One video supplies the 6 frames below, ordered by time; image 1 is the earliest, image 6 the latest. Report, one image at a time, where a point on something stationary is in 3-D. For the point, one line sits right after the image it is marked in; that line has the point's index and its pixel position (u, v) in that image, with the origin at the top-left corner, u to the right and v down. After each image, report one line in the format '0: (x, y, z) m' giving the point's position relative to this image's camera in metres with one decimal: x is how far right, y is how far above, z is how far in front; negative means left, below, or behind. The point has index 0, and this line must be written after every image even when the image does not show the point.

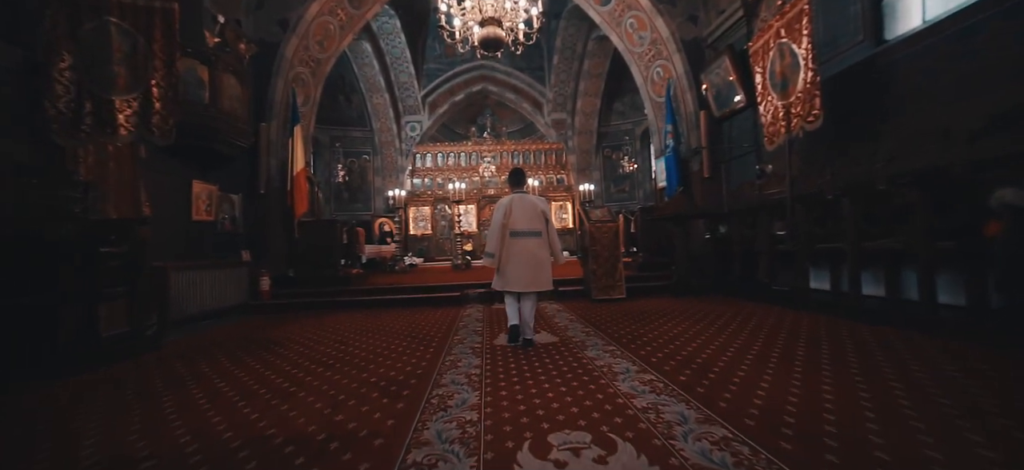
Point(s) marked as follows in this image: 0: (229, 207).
0: (-4.5, +0.4, +6.1) m
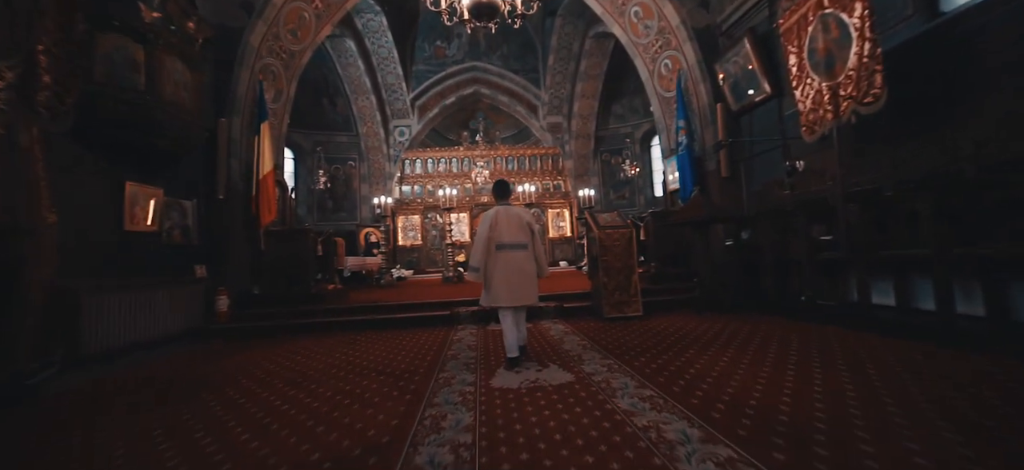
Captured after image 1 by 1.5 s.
0: (-4.5, +0.3, +5.3) m
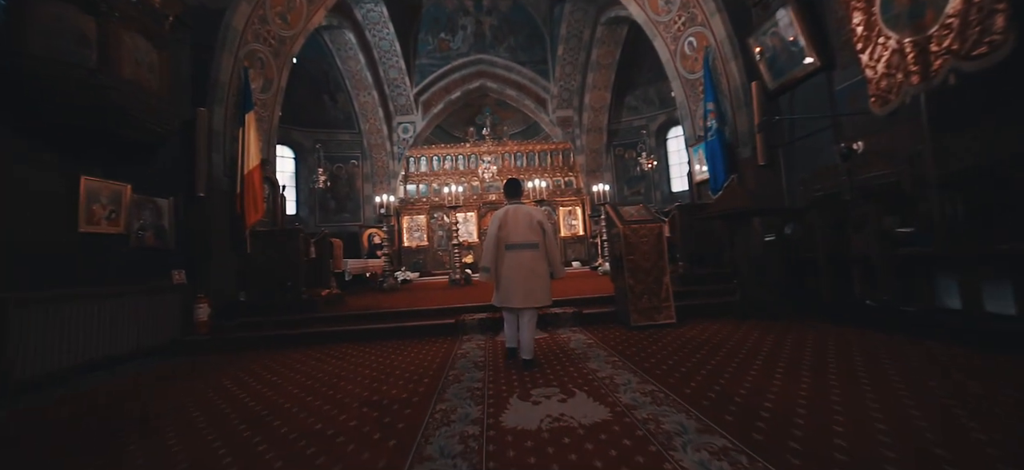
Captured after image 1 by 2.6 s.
0: (-4.4, +0.3, +4.7) m
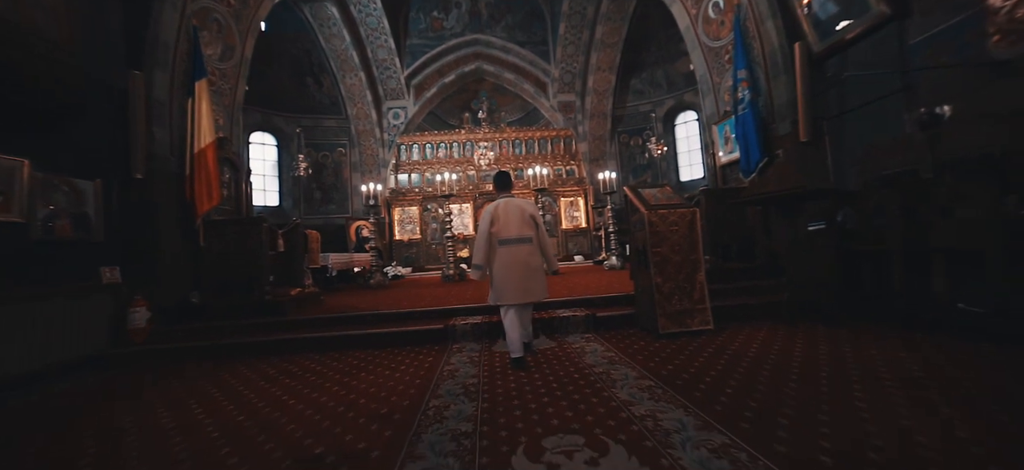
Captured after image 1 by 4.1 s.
0: (-4.4, +0.4, +3.8) m
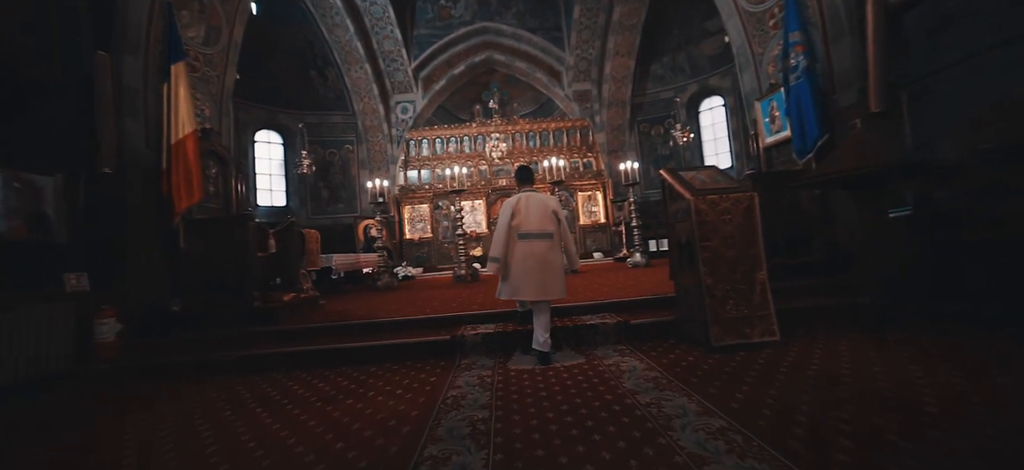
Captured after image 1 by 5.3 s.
0: (-4.3, +0.3, +3.3) m
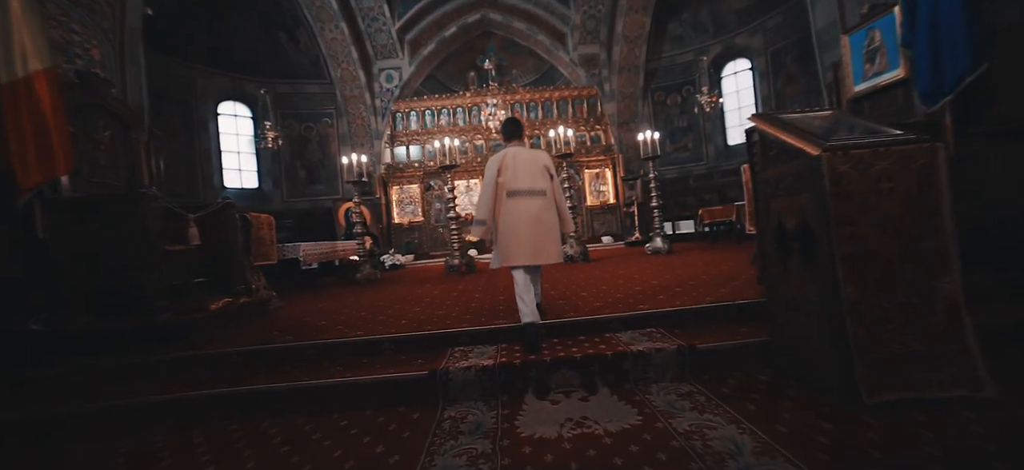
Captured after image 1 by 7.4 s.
0: (-4.2, +0.4, +2.1) m
